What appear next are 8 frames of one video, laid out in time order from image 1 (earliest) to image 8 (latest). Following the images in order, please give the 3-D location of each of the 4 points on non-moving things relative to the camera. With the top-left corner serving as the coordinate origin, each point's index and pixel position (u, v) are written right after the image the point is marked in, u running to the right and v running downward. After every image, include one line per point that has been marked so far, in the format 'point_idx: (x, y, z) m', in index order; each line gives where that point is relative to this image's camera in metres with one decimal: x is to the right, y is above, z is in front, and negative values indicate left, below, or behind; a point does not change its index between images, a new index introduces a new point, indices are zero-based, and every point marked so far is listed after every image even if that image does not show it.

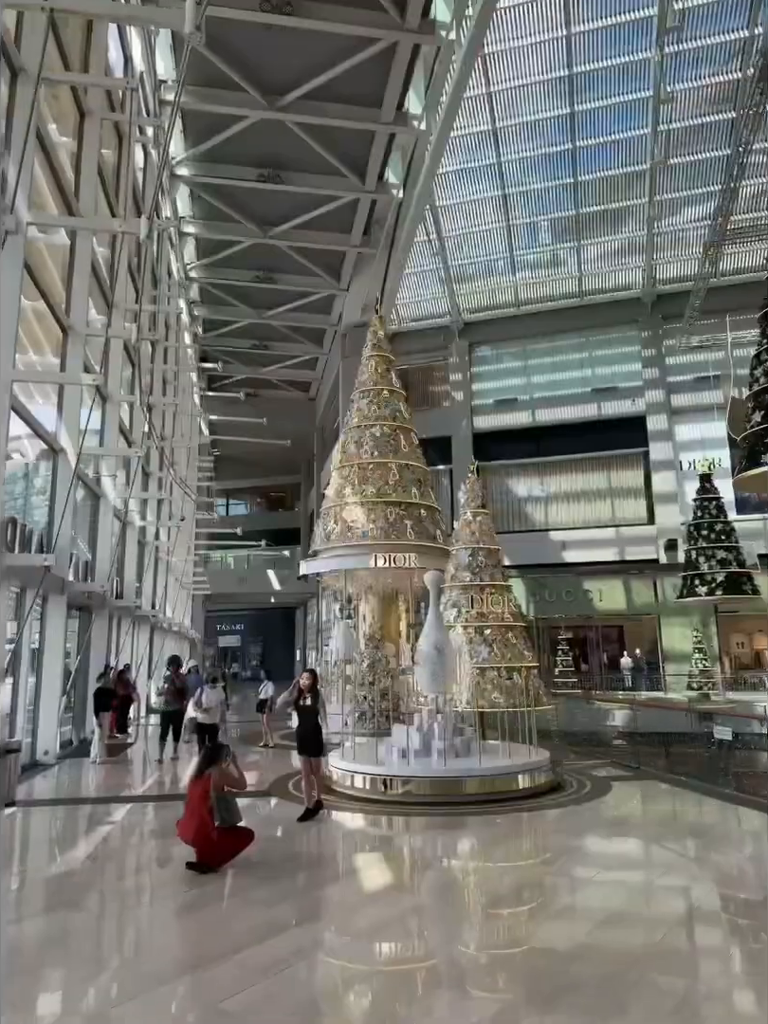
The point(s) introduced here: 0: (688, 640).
0: (+8.4, -3.5, +19.6) m
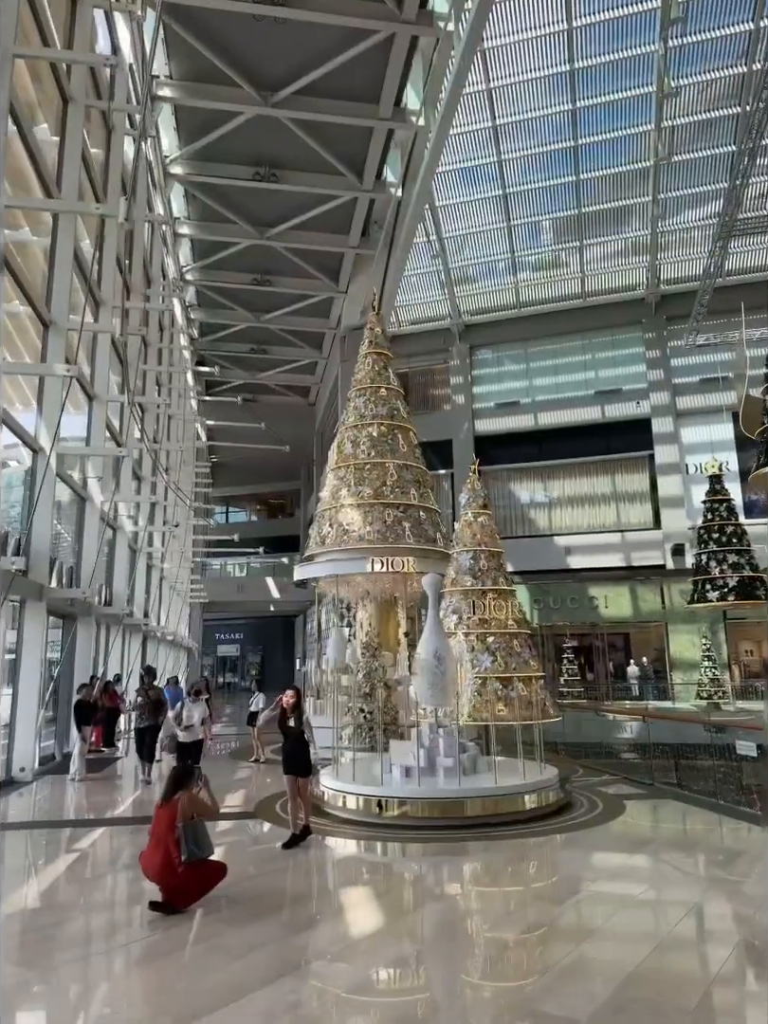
0: (+8.4, -3.6, +19.1) m
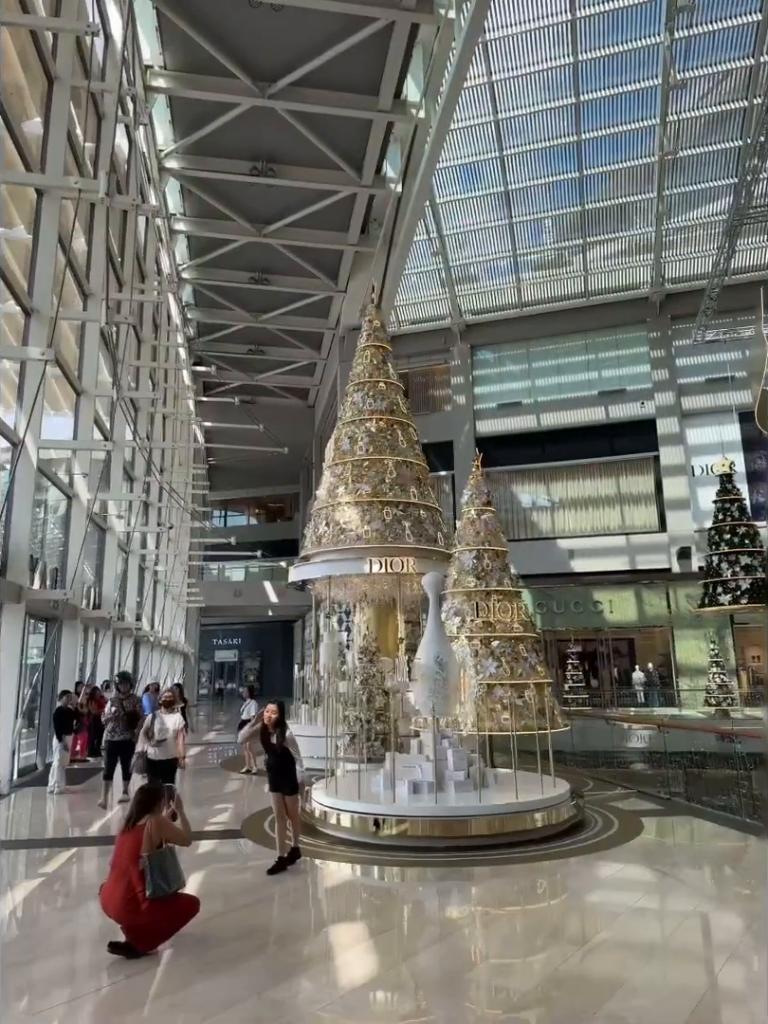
0: (+8.4, -3.7, +18.6) m
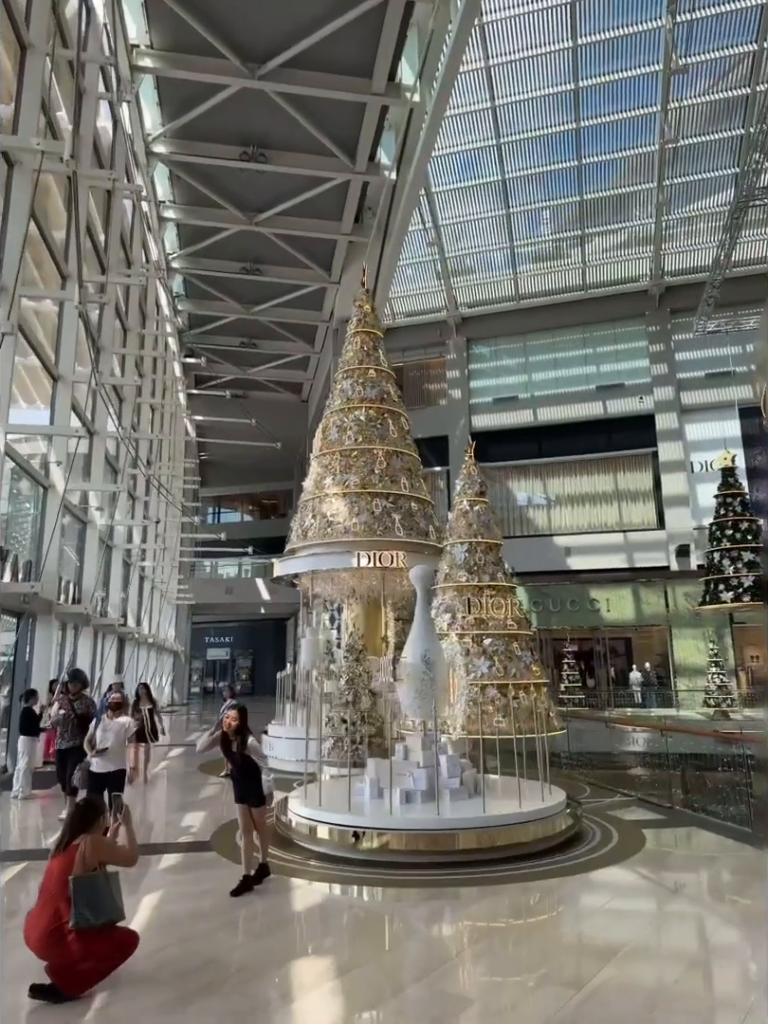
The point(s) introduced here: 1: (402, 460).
0: (+8.2, -3.6, +18.3) m
1: (+0.2, +0.6, +9.0) m
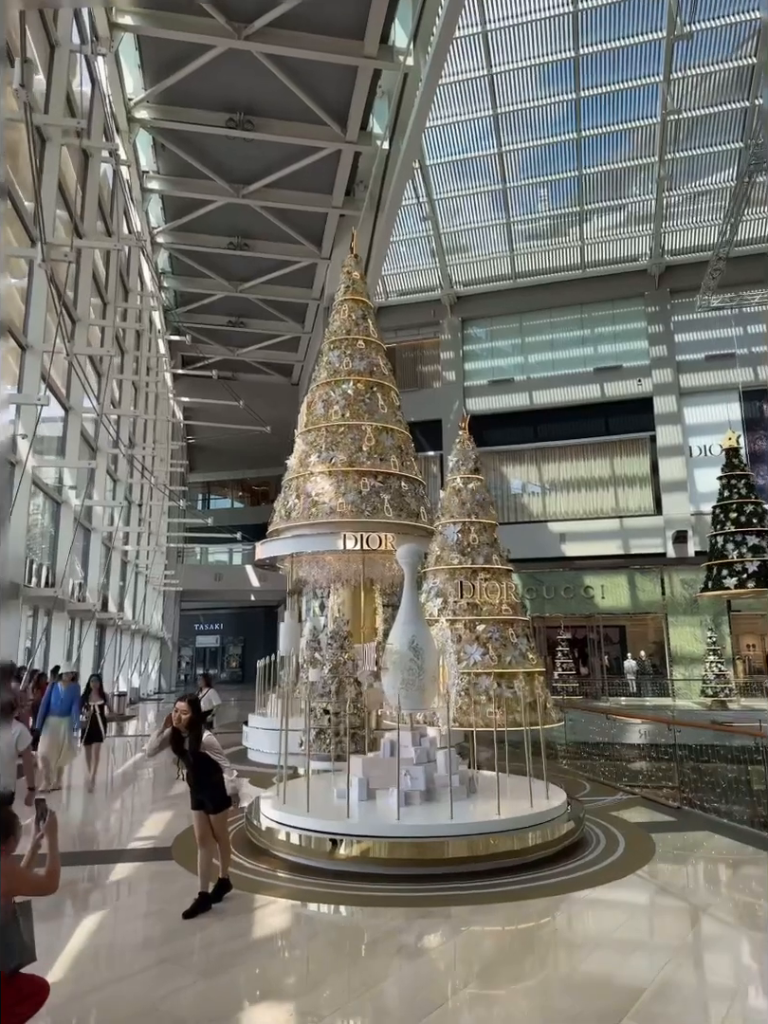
0: (+8.0, -3.3, +17.9) m
1: (+0.1, +0.9, +8.5) m
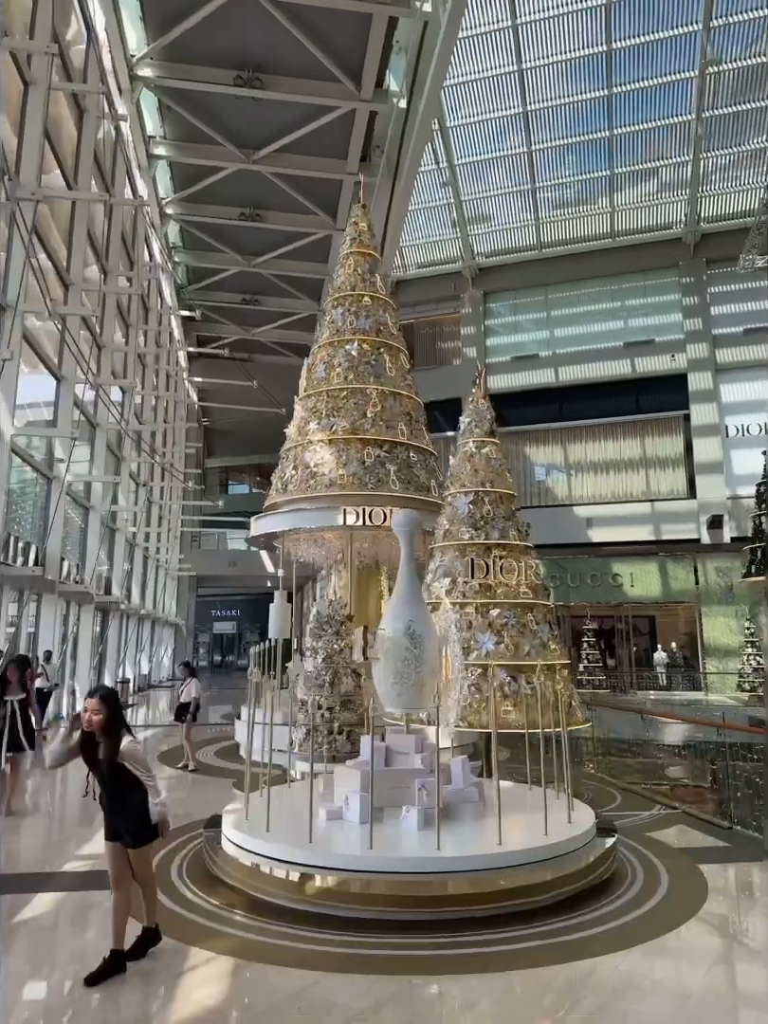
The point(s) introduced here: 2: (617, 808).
0: (+8.4, -2.9, +16.9) m
1: (+0.2, +1.2, +7.6) m
2: (+1.8, -2.3, +5.5) m
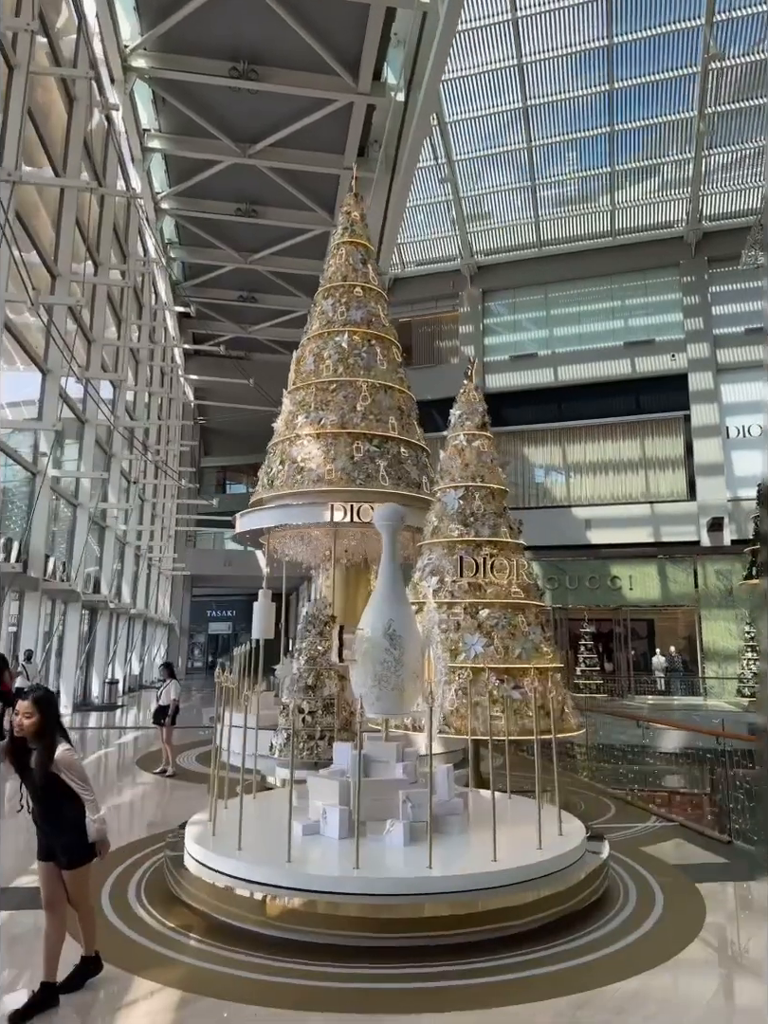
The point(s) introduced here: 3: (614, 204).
0: (+8.2, -2.9, +16.7) m
1: (+0.1, +1.2, +7.4) m
2: (+1.6, -2.2, +5.2) m
3: (+5.9, +7.9, +18.1) m
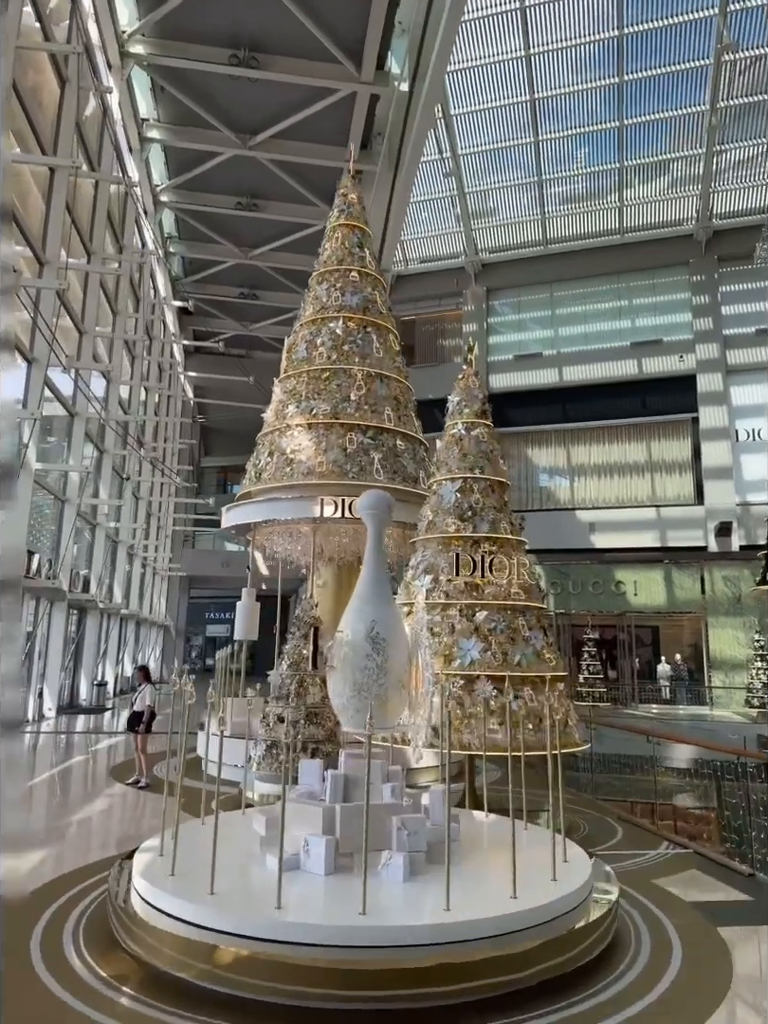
0: (+8.2, -3.0, +16.2) m
1: (0.0, +1.2, +7.0) m
2: (+1.5, -2.2, +4.8) m
3: (+6.0, +7.8, +17.7) m
